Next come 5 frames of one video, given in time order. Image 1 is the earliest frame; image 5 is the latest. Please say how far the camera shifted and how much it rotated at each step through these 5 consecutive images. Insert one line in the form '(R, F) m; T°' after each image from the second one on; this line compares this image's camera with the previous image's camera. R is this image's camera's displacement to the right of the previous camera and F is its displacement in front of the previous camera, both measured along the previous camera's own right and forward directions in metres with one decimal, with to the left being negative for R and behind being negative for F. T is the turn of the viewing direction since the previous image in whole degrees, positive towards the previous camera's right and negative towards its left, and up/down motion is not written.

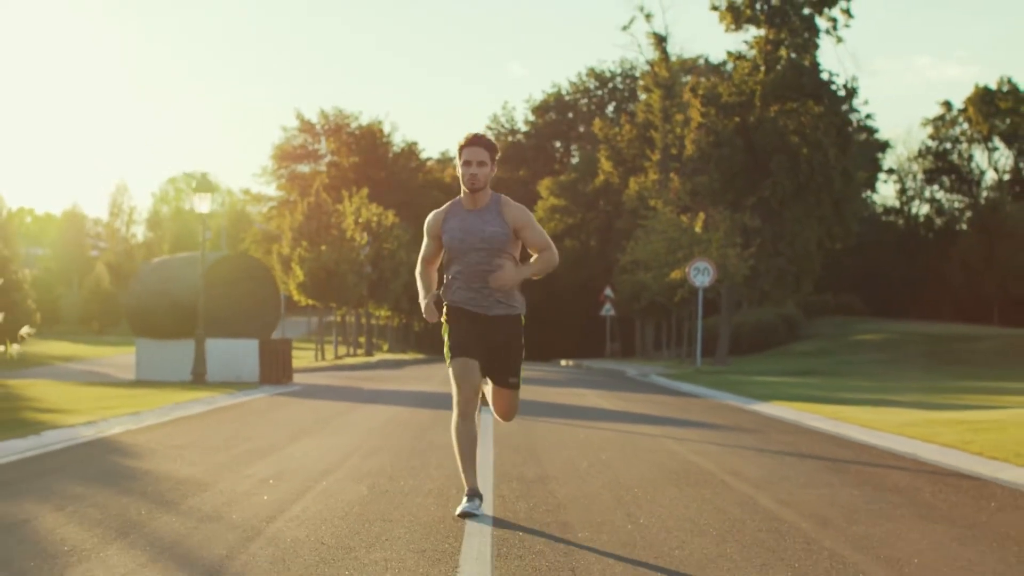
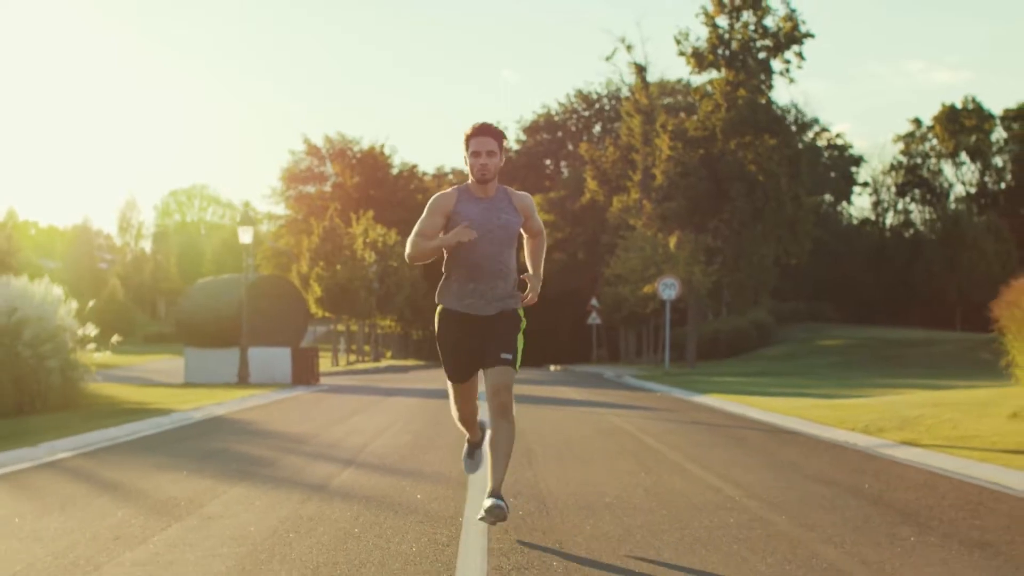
(+0.1, -5.0) m; 0°
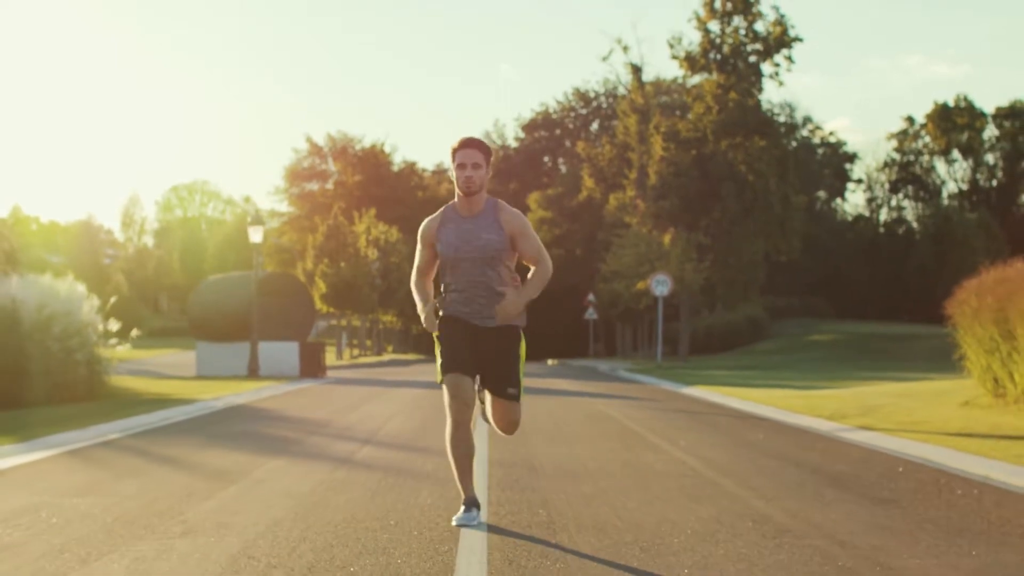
(0.0, -1.5) m; 0°
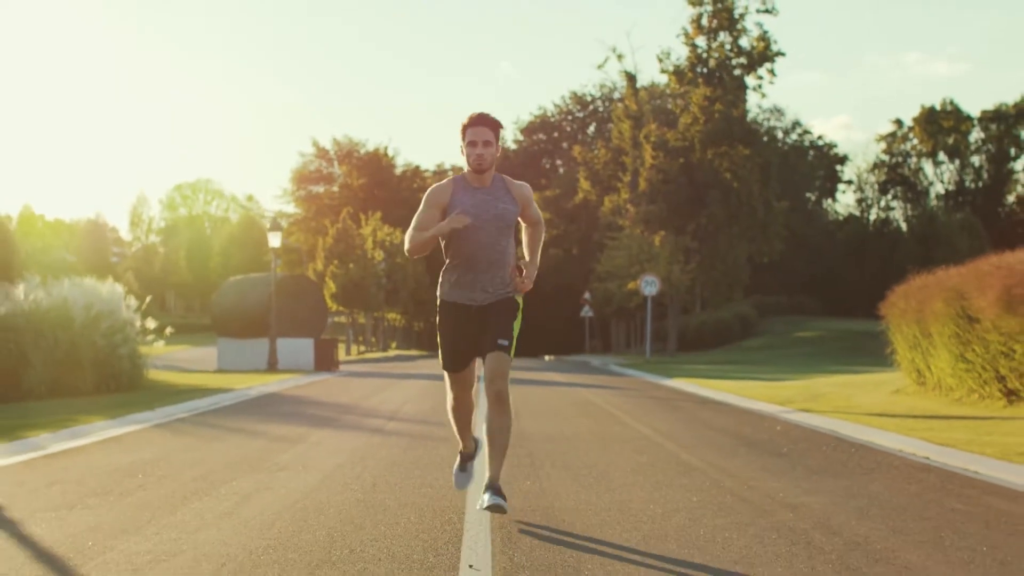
(0.0, -2.8) m; 0°
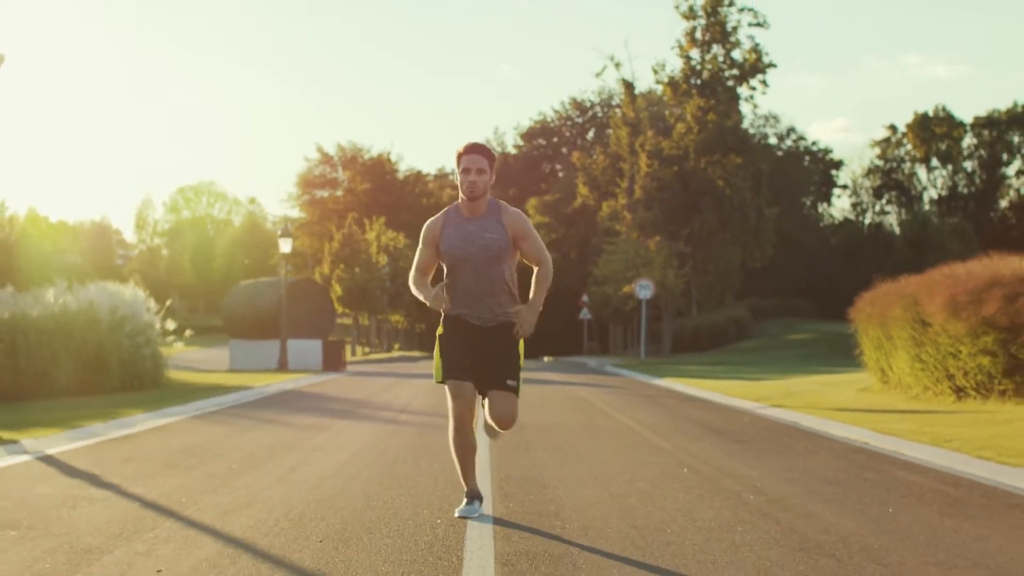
(0.0, -1.7) m; 0°
